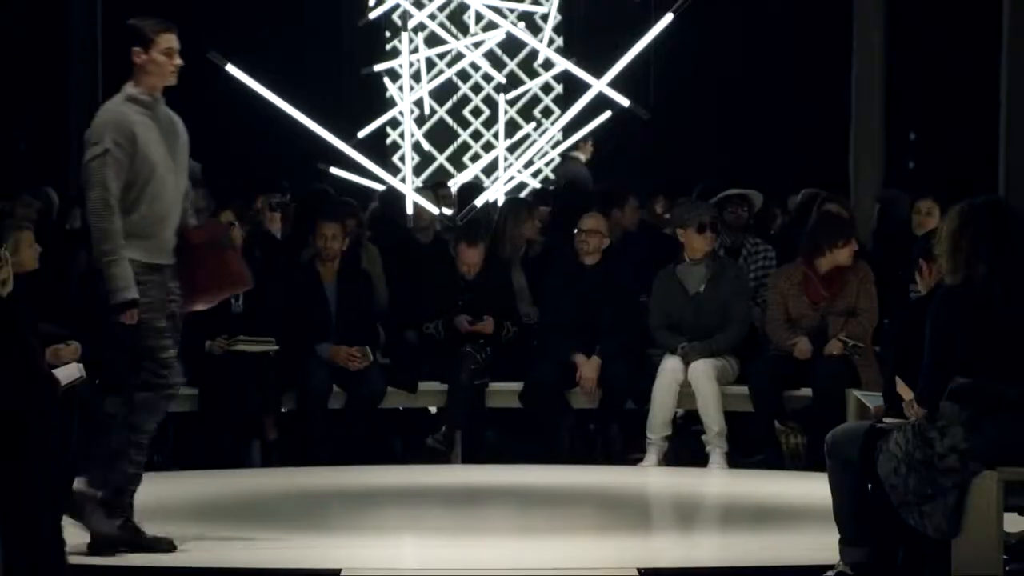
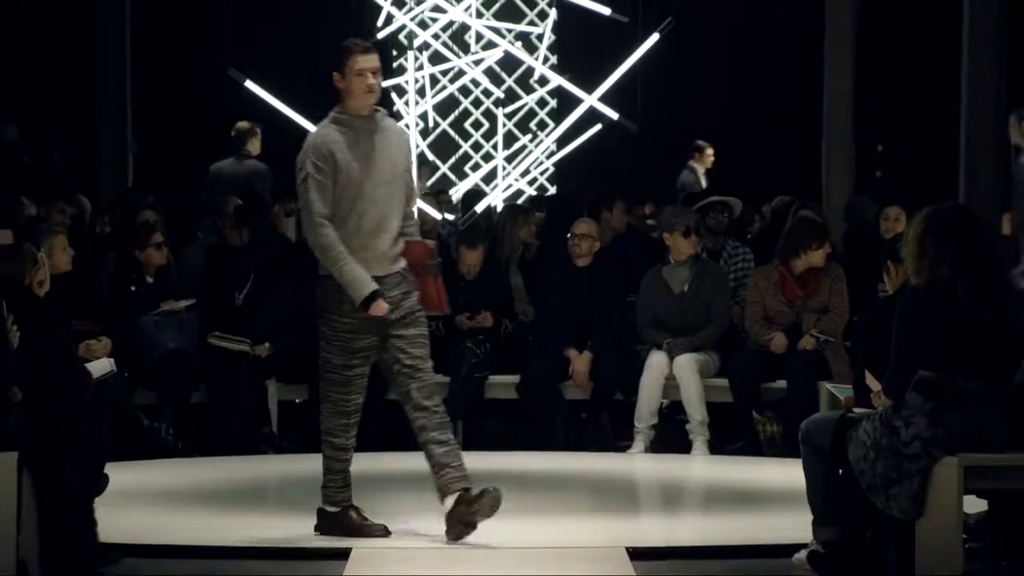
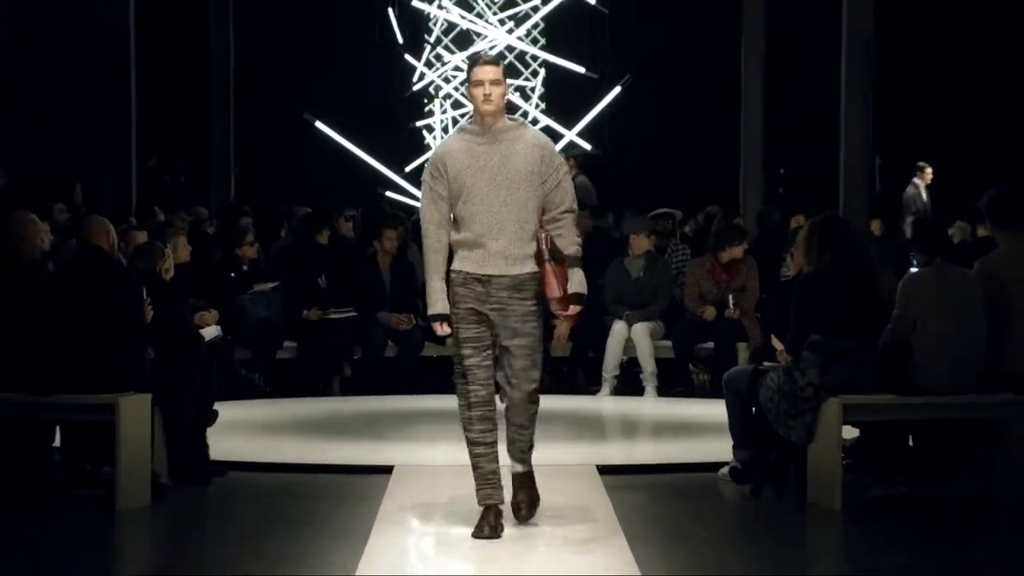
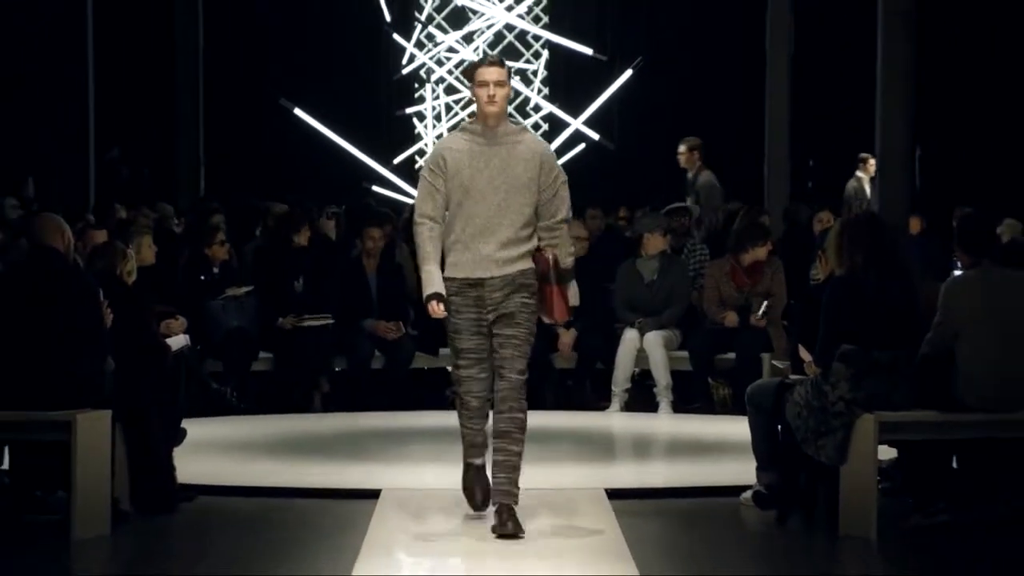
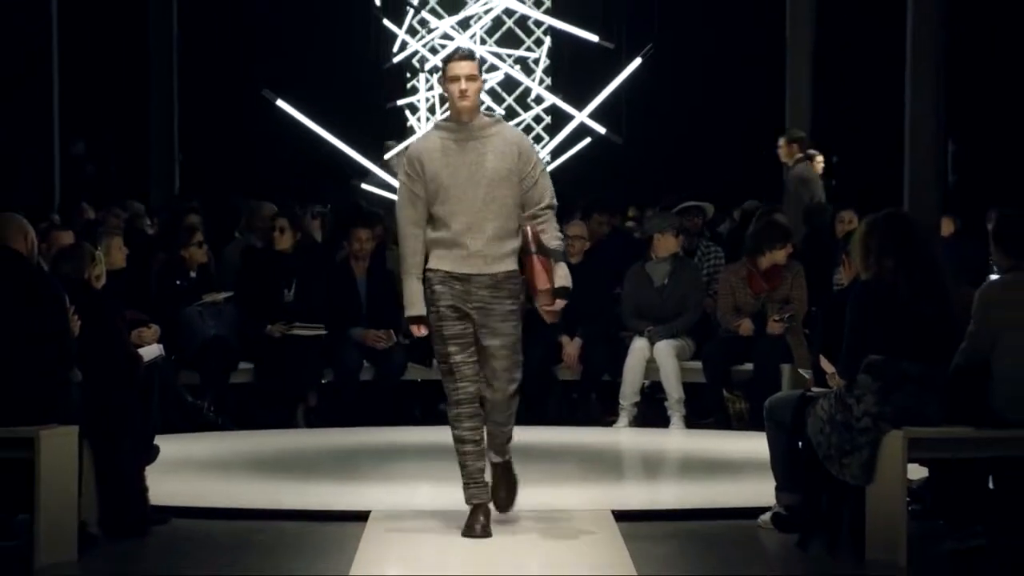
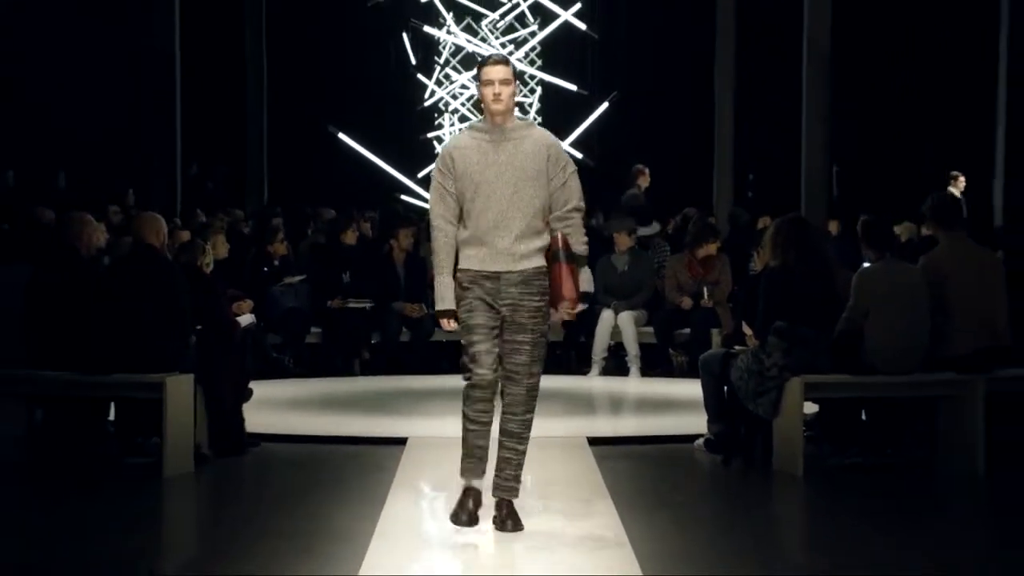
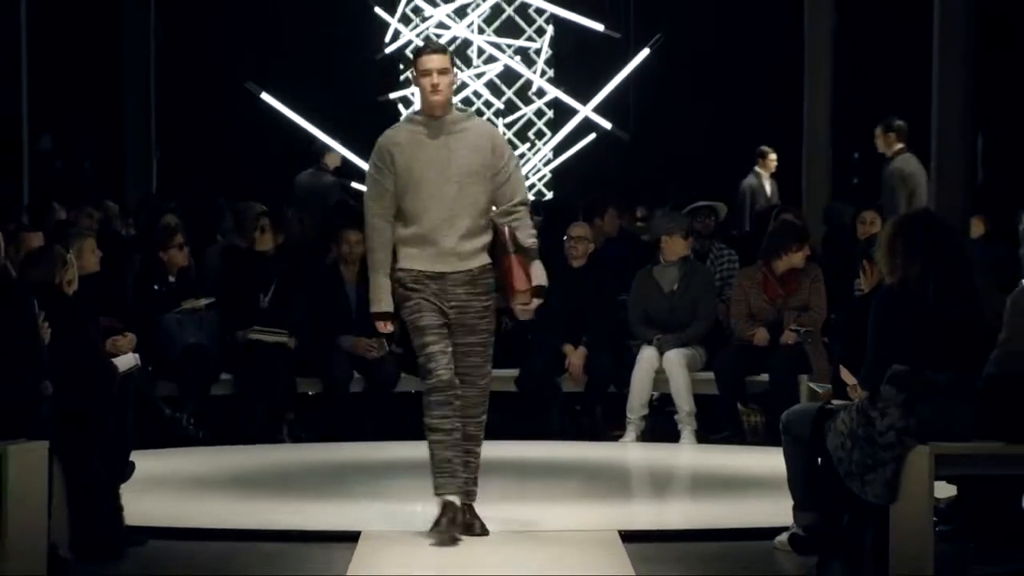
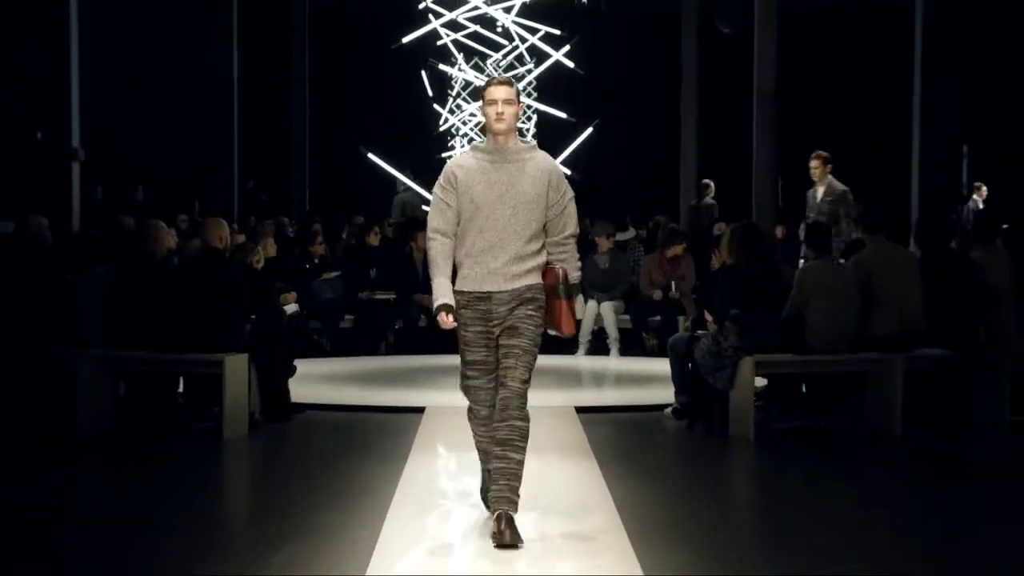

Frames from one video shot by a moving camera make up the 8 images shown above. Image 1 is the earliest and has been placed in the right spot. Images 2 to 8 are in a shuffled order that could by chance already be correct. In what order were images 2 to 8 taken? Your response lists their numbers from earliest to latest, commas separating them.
2, 7, 5, 4, 3, 6, 8
